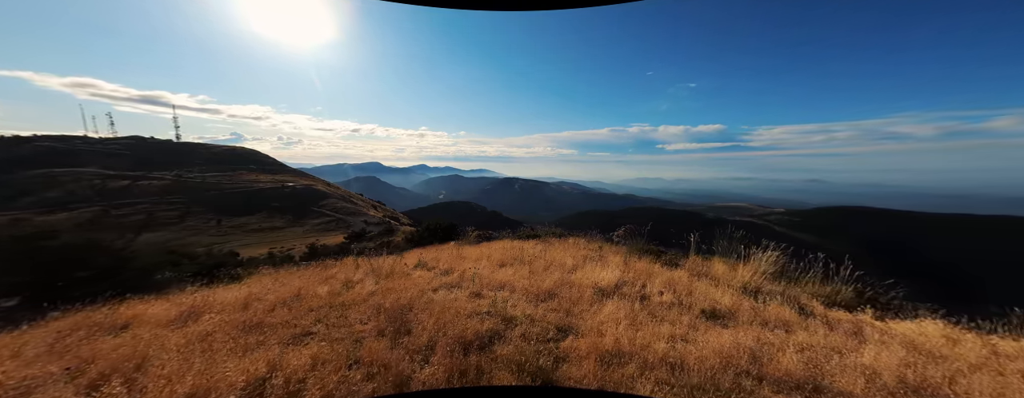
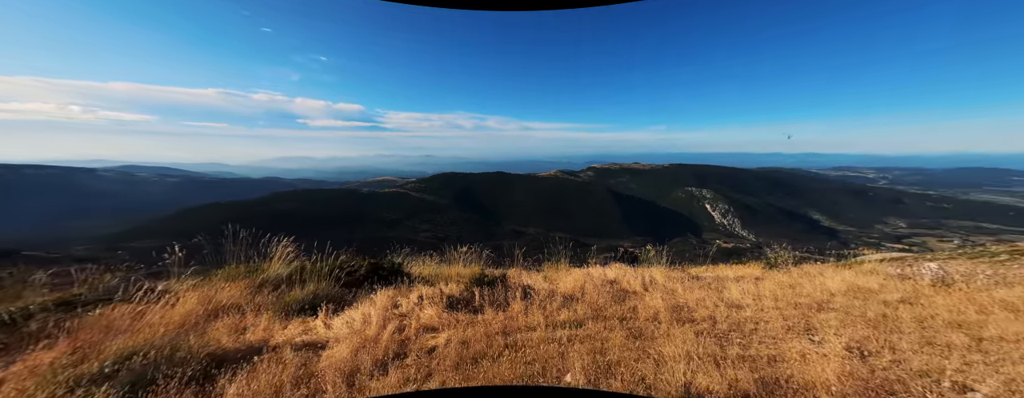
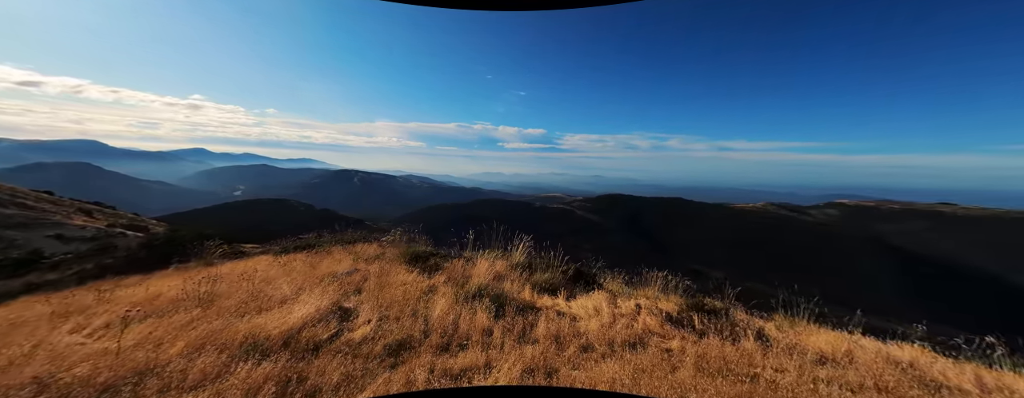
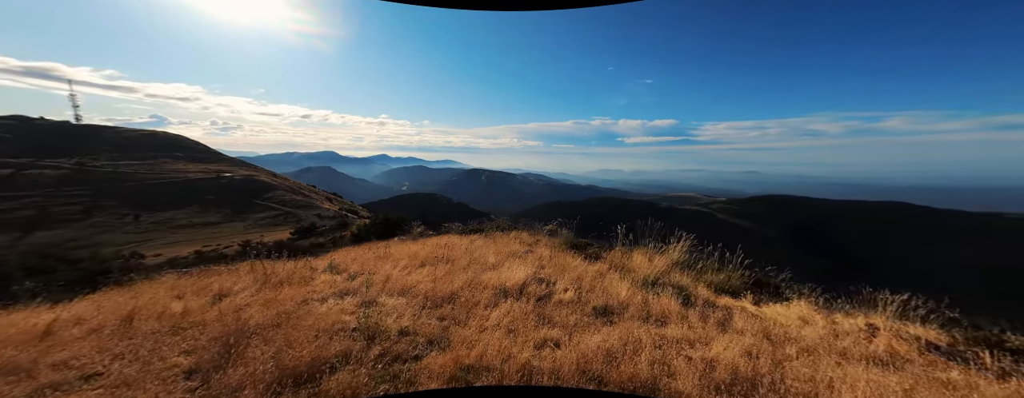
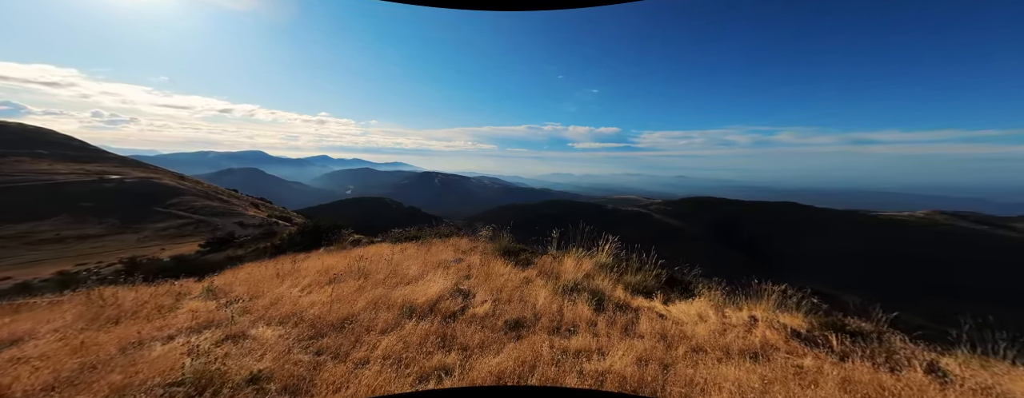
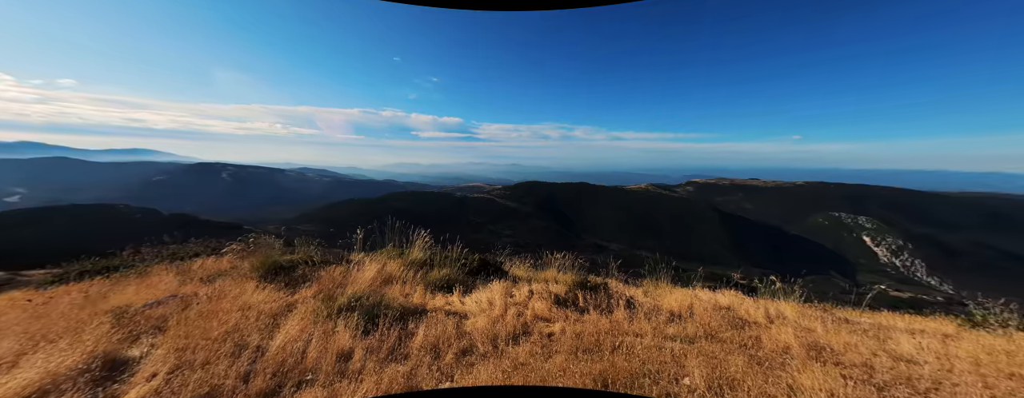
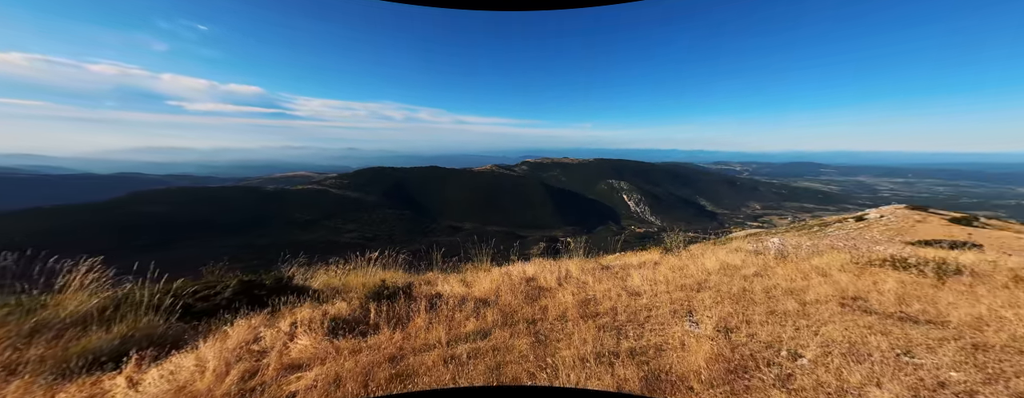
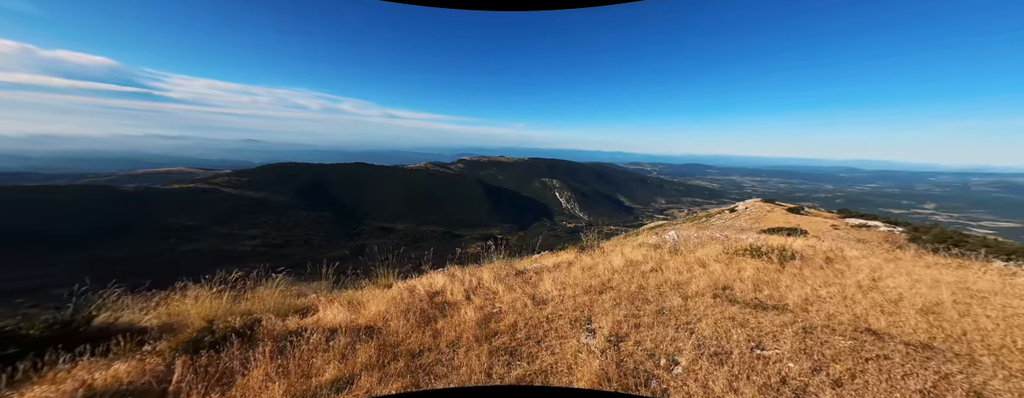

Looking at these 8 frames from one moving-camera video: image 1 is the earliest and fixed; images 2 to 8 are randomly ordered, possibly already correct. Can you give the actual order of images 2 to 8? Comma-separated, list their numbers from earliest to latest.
4, 5, 3, 6, 2, 7, 8
